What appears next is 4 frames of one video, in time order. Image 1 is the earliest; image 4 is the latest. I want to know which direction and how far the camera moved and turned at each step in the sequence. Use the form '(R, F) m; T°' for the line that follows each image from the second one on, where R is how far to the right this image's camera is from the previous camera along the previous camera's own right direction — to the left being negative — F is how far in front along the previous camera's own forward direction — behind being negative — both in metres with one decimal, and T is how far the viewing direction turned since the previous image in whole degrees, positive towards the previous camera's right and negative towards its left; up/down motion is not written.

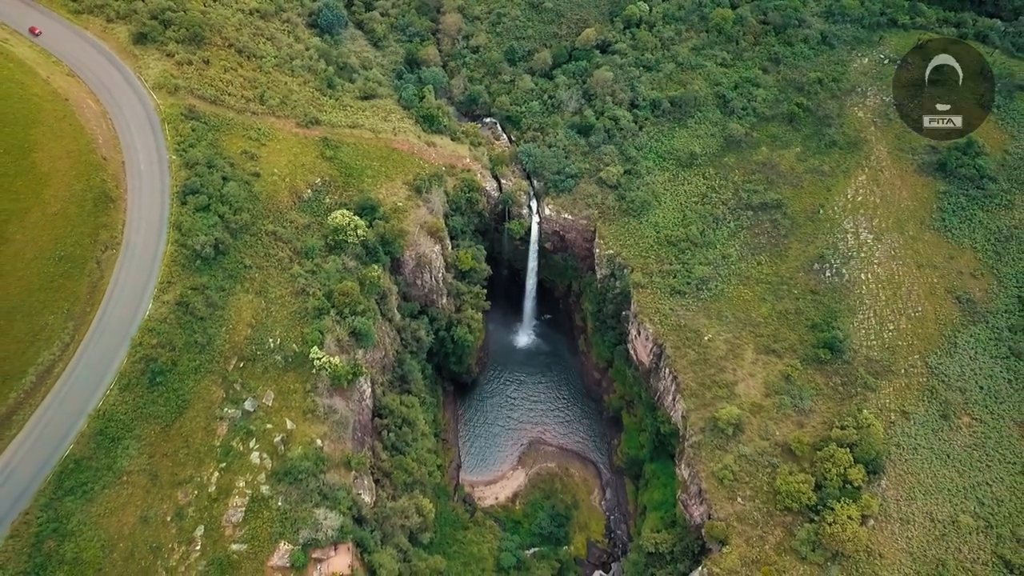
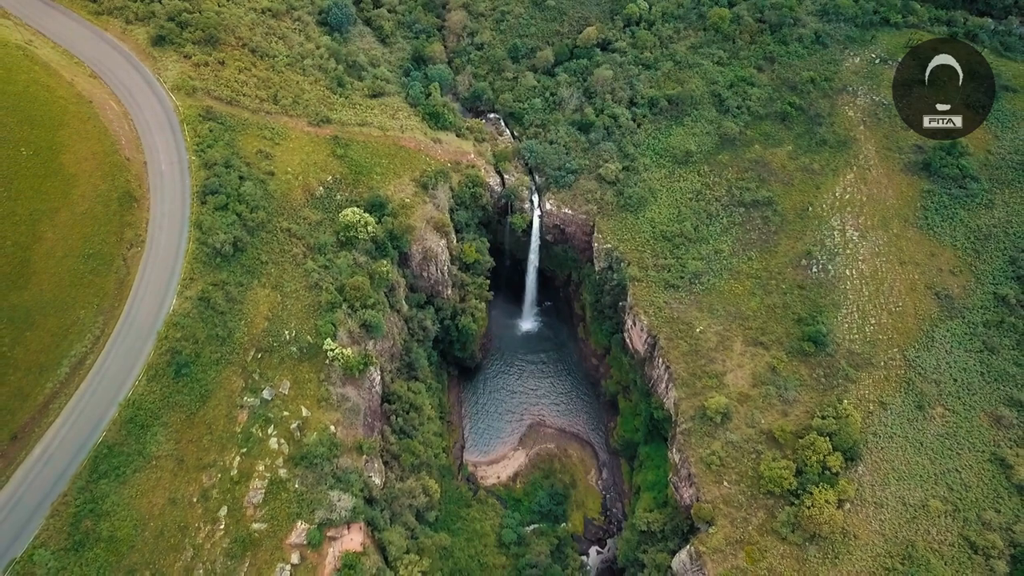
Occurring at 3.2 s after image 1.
(+1.2, -2.9) m; -1°
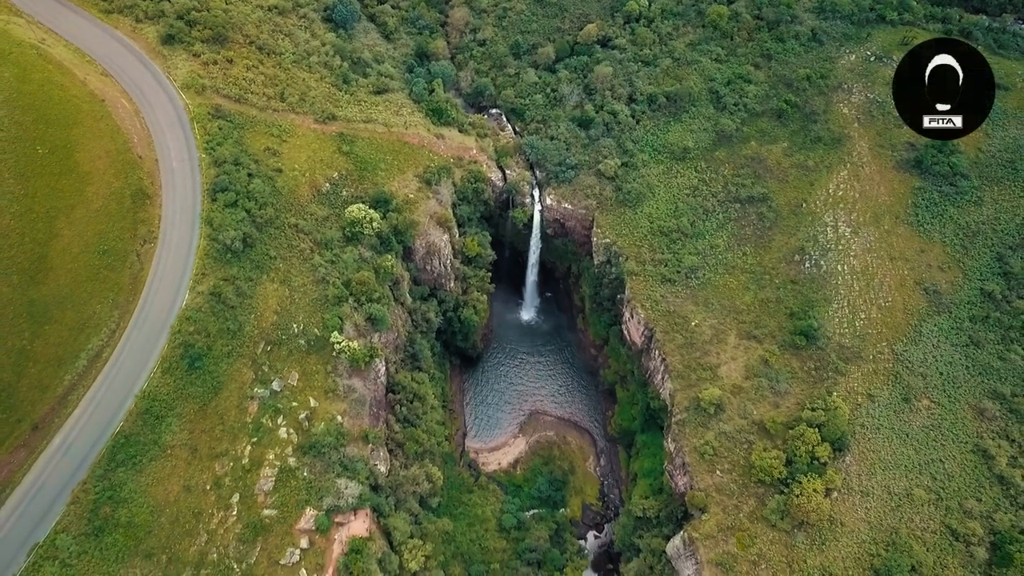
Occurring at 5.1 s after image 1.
(+0.7, -1.7) m; -1°
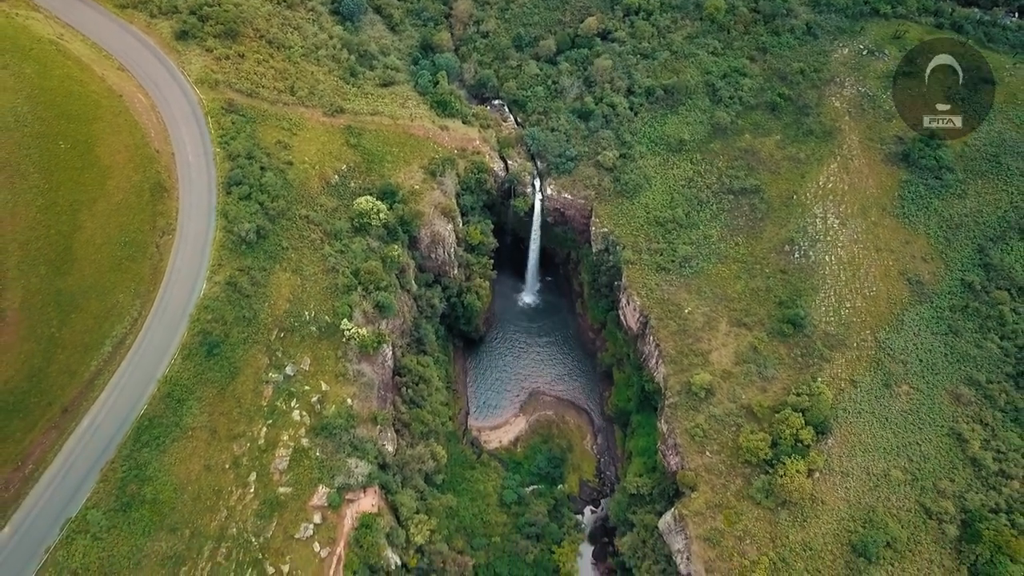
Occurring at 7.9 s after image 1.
(+1.1, -2.6) m; -1°
